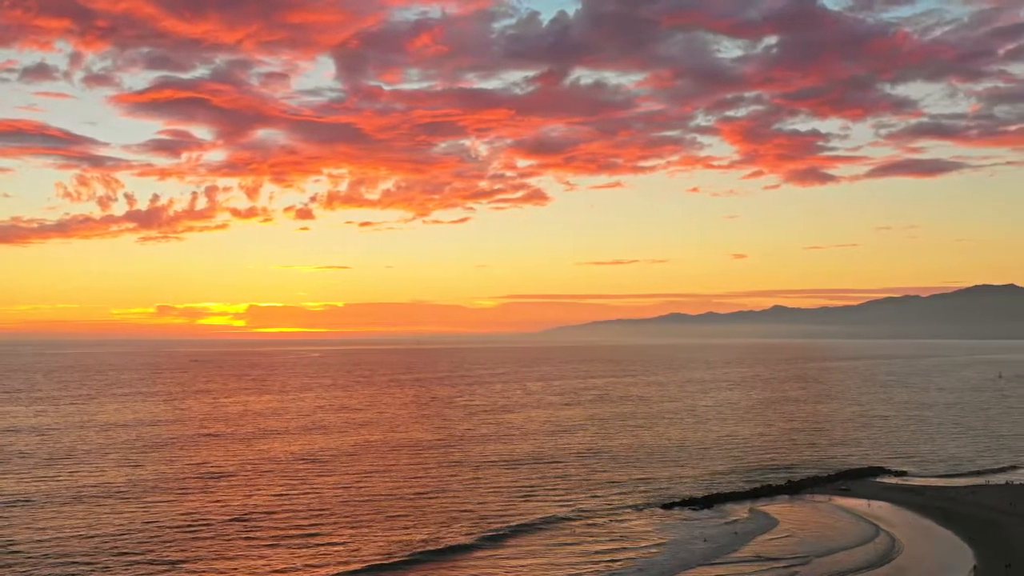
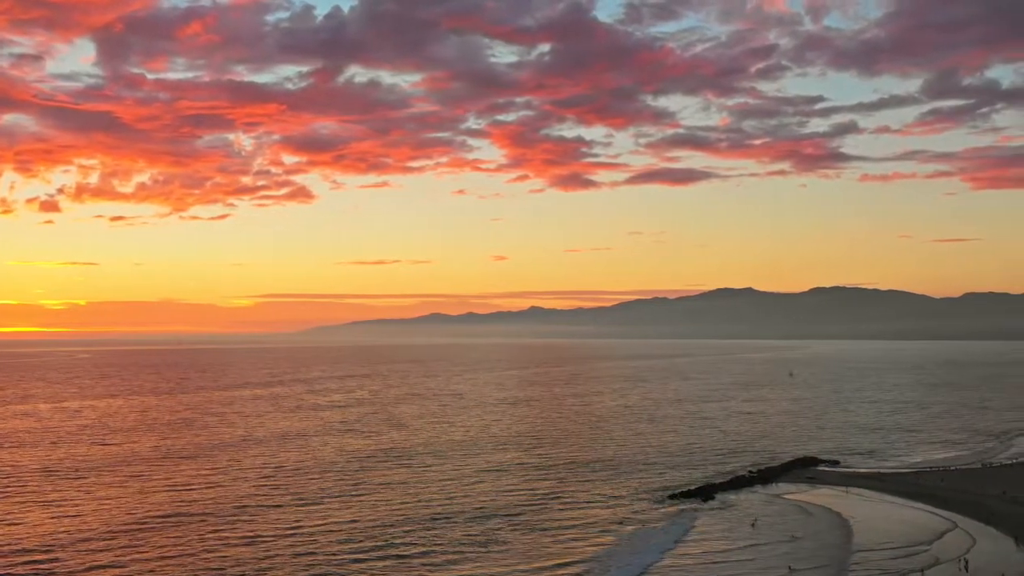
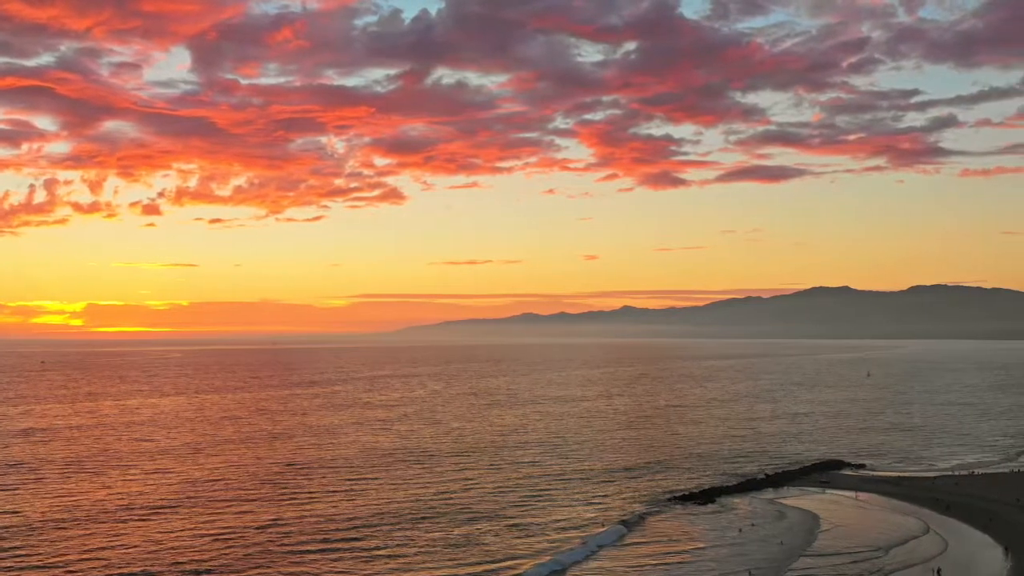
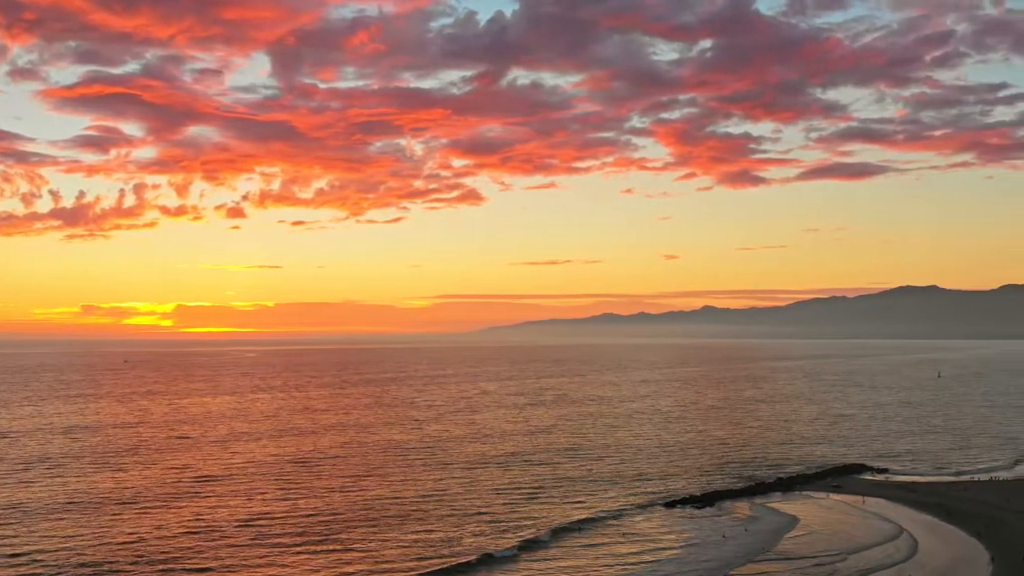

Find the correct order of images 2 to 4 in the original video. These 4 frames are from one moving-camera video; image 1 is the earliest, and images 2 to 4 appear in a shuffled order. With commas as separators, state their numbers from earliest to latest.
4, 3, 2
